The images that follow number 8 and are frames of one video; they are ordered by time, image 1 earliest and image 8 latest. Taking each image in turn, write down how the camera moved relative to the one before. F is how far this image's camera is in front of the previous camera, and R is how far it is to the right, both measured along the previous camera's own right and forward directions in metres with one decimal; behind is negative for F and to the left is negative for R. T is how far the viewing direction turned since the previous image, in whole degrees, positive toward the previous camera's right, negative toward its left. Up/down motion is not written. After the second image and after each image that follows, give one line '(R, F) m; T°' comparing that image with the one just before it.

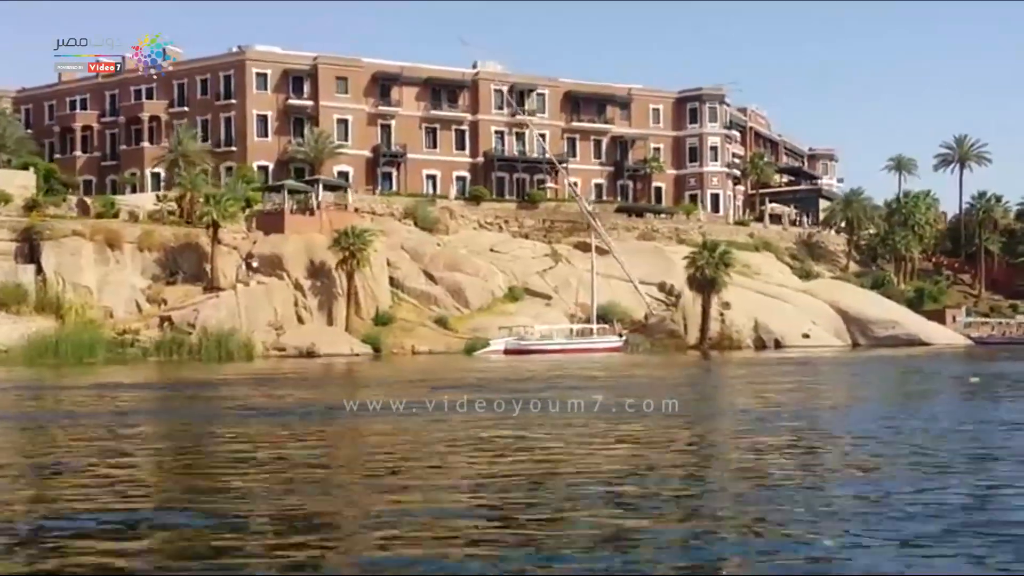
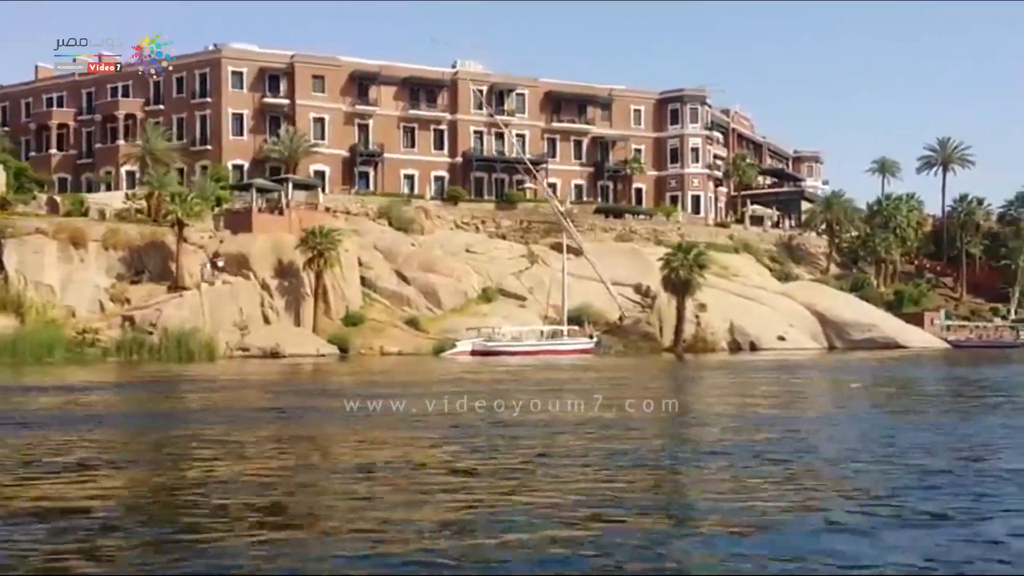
(+2.4, +0.8) m; 0°
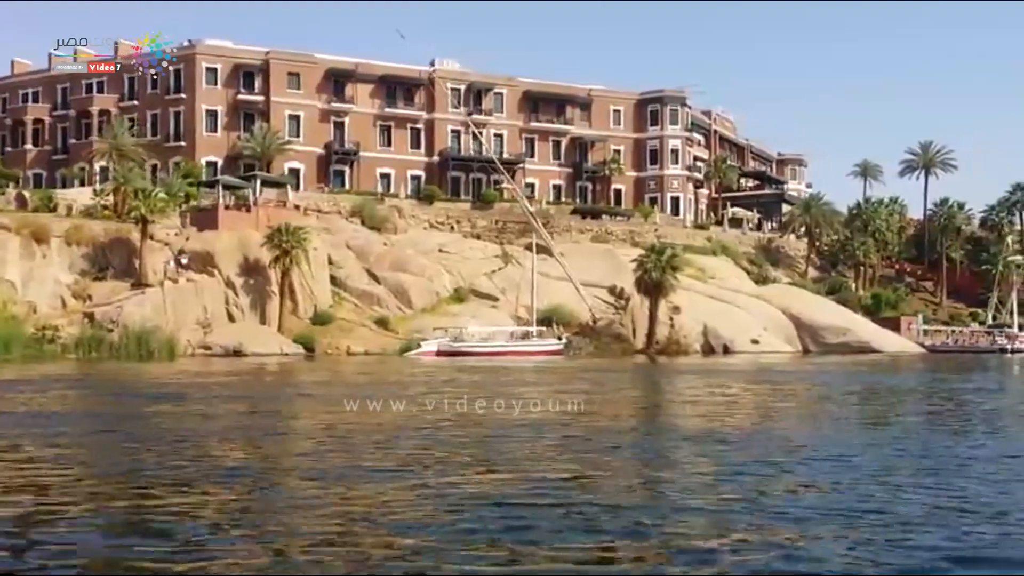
(+2.3, +0.7) m; 0°
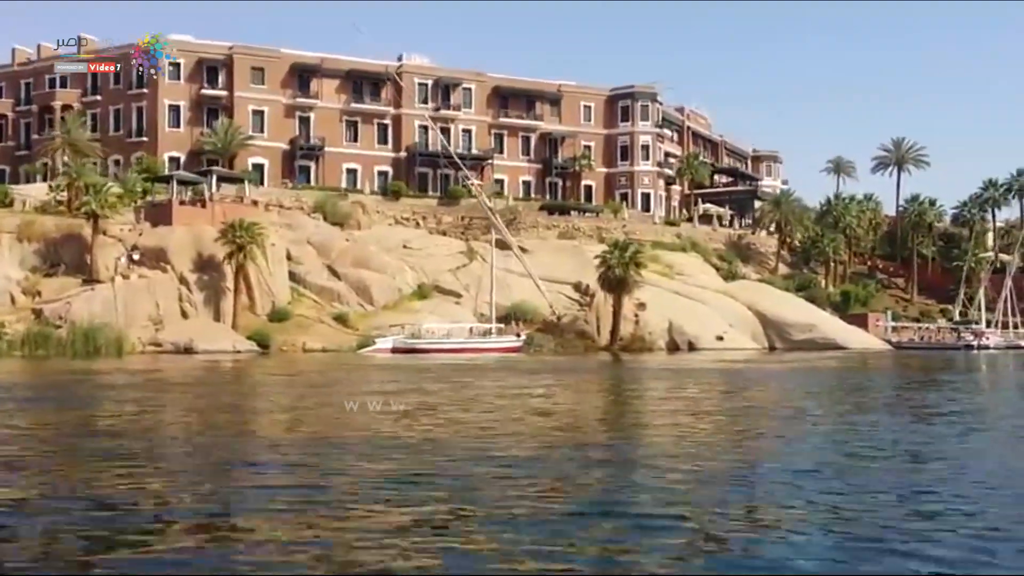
(+2.7, +0.8) m; +1°
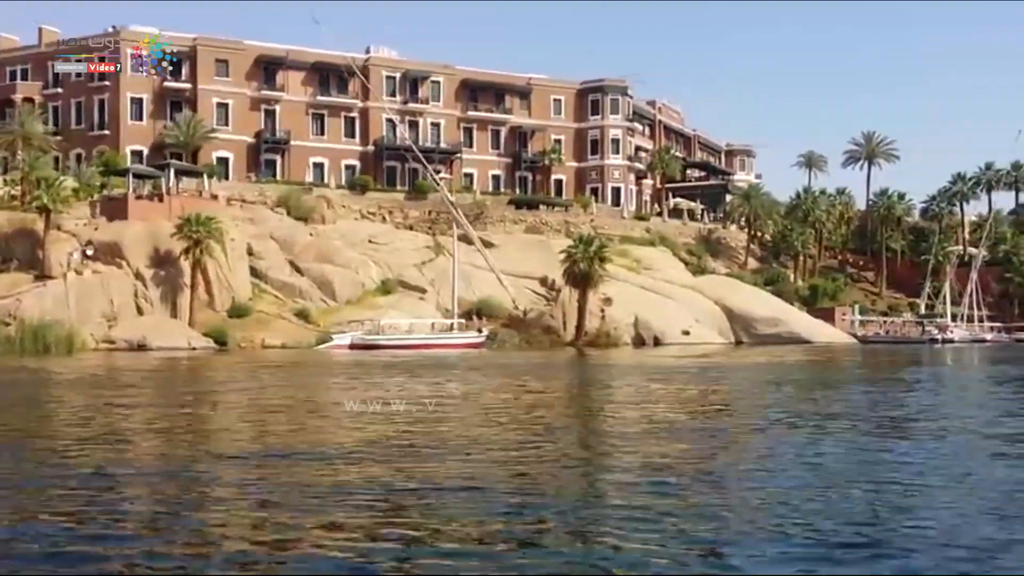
(+2.0, +0.6) m; +1°
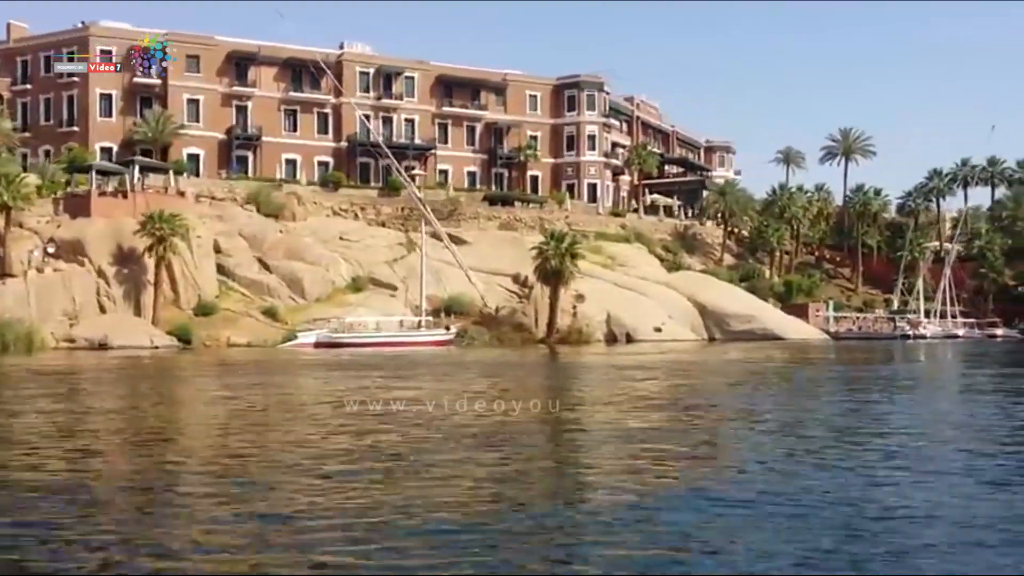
(+1.9, +0.5) m; +1°
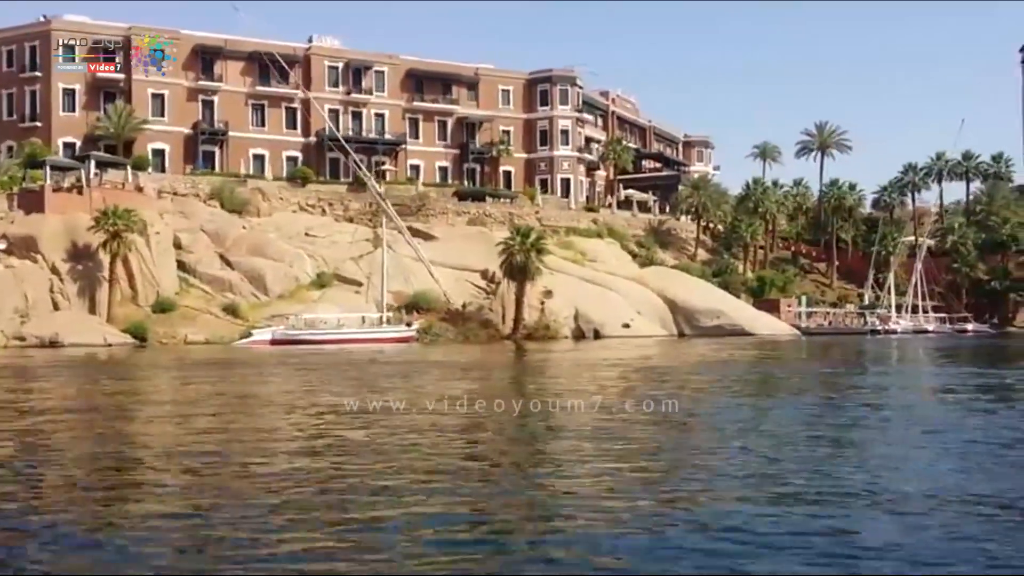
(+2.5, +0.9) m; 0°
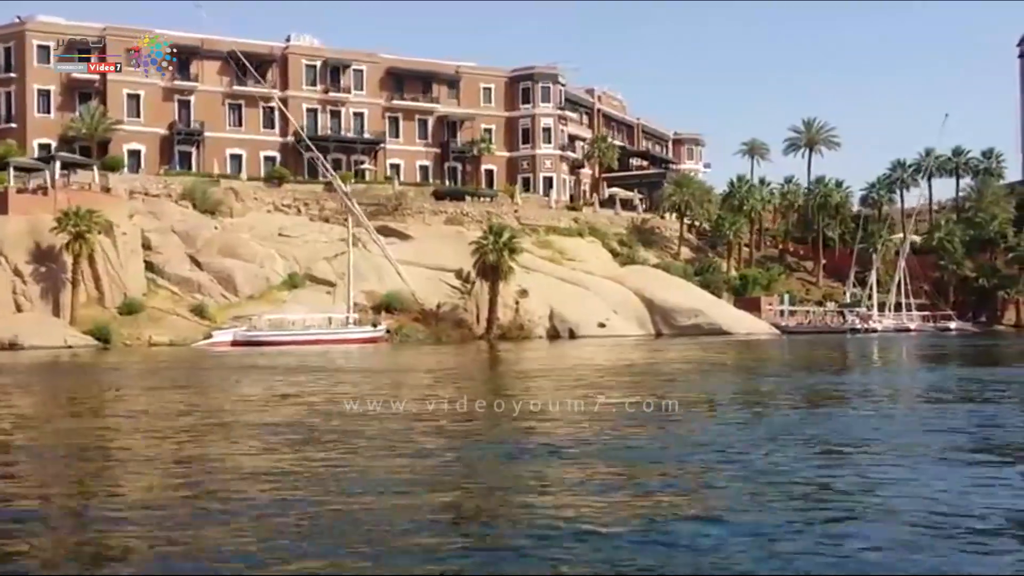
(+3.4, +1.1) m; -1°
